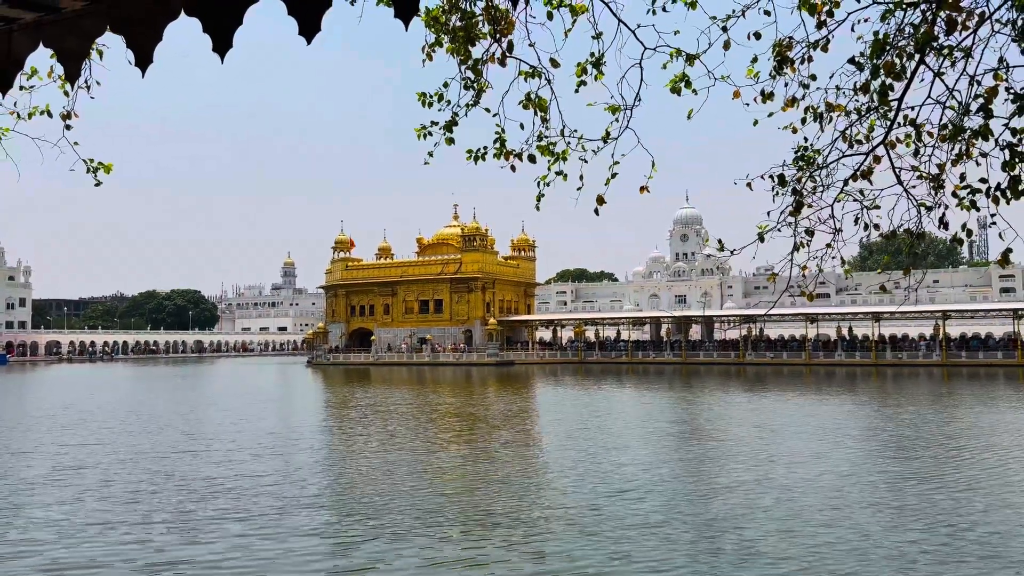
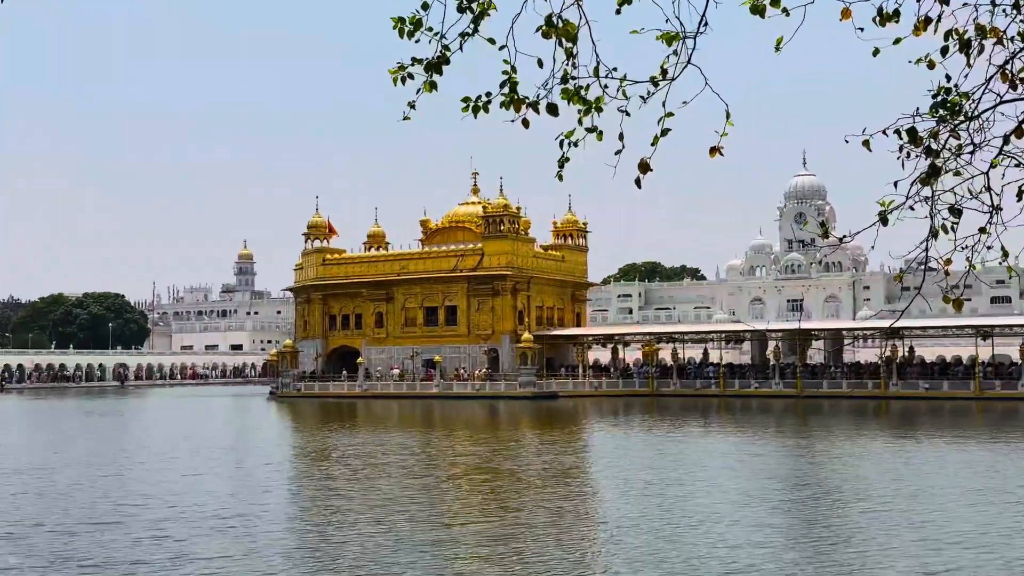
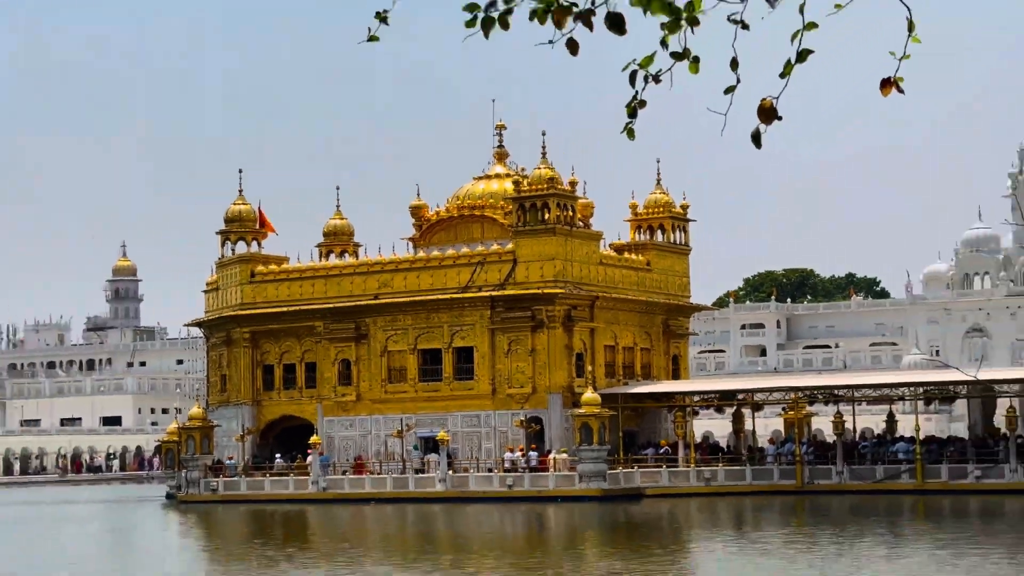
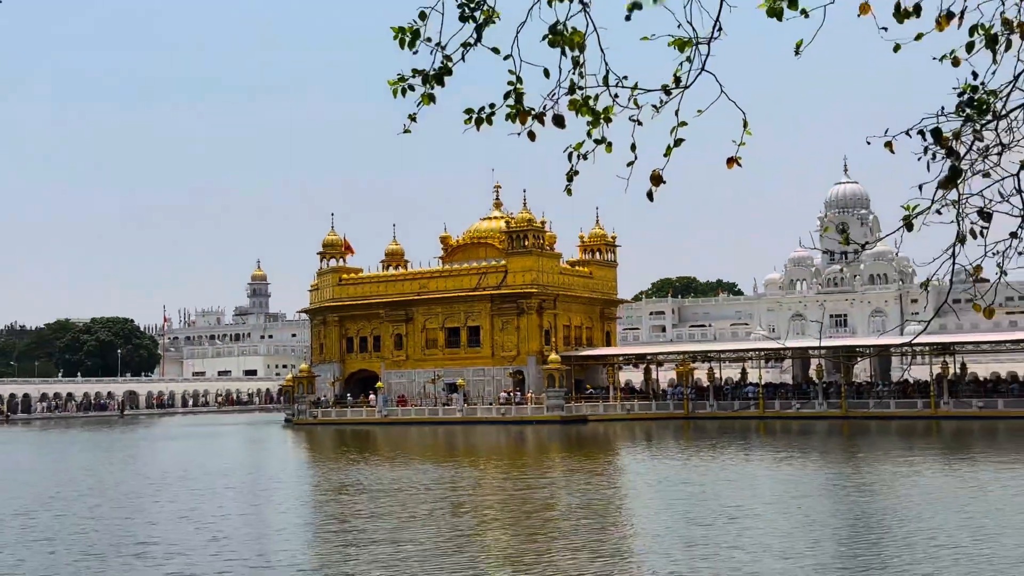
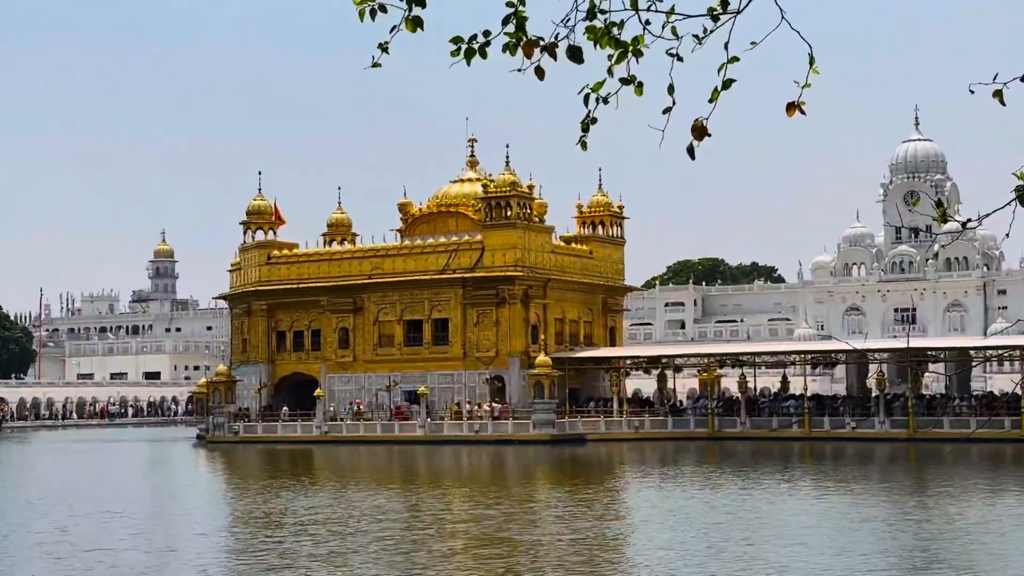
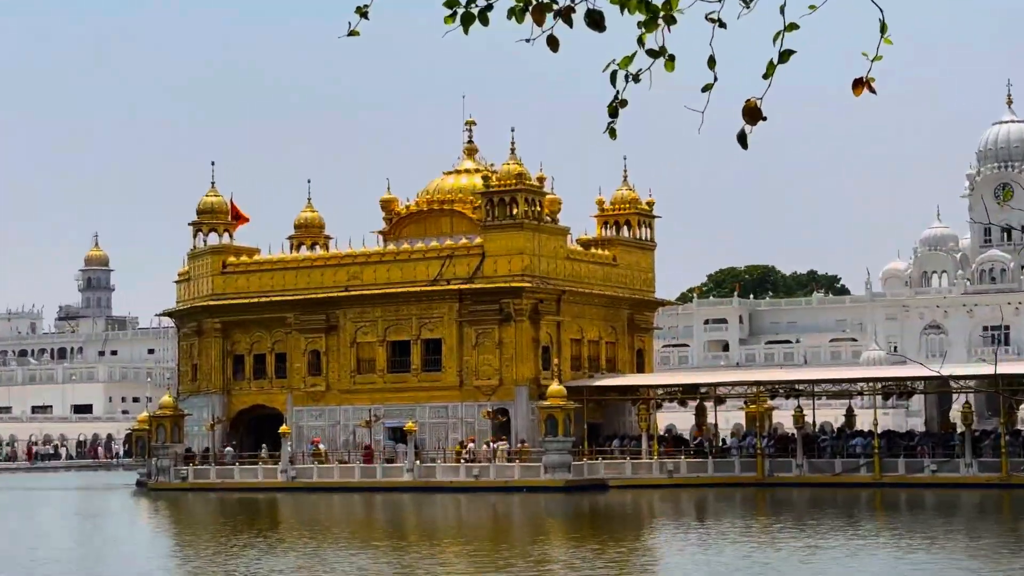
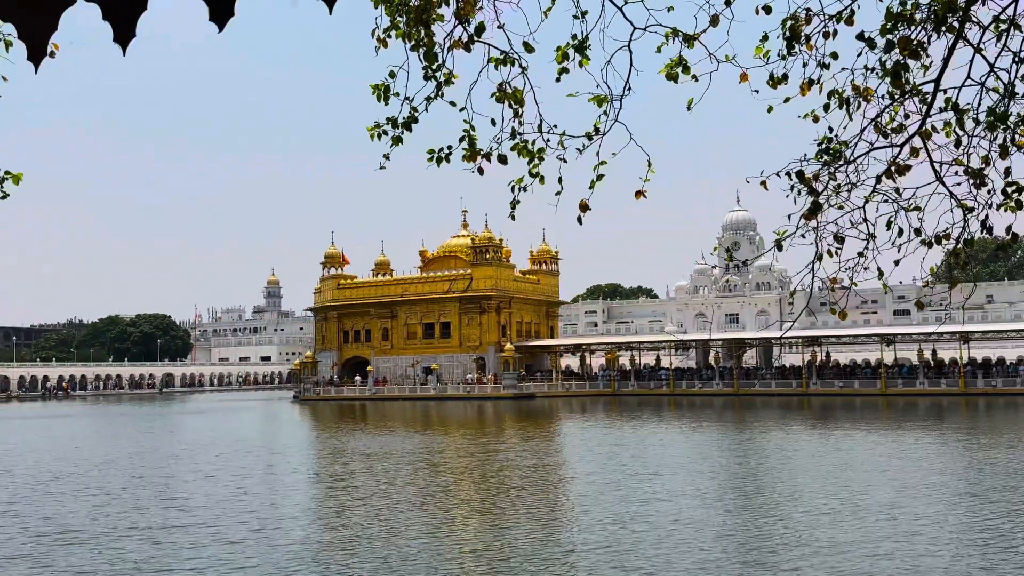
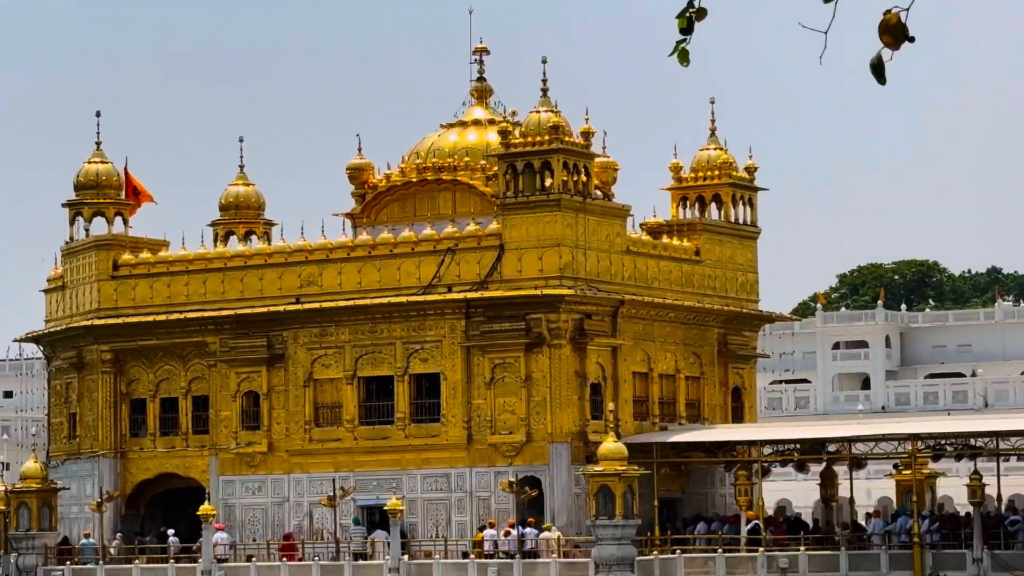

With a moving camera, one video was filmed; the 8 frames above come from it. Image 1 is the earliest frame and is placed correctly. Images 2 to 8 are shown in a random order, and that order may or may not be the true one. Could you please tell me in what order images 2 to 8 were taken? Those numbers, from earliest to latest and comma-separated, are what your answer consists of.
2, 5, 6, 8, 3, 4, 7
